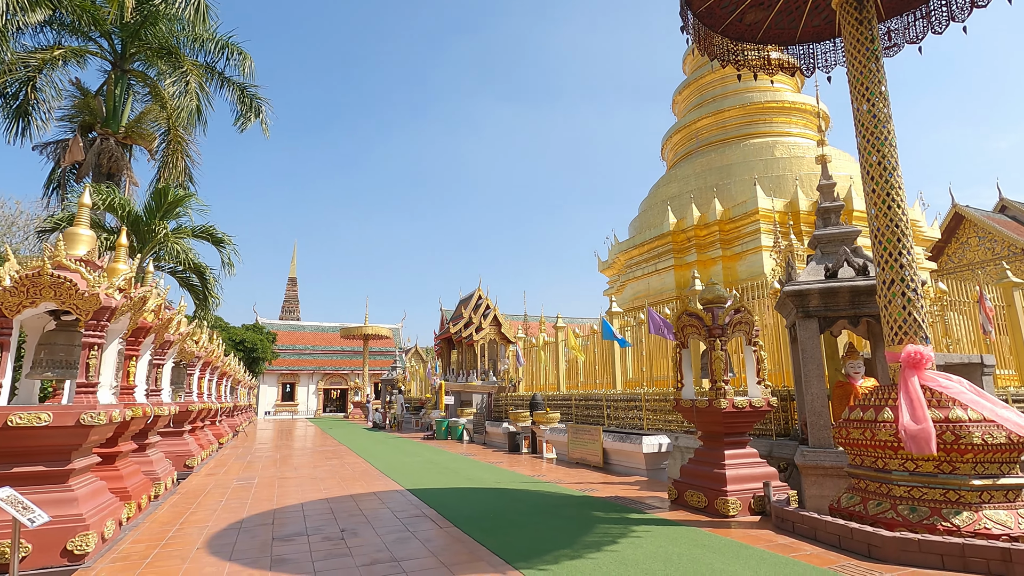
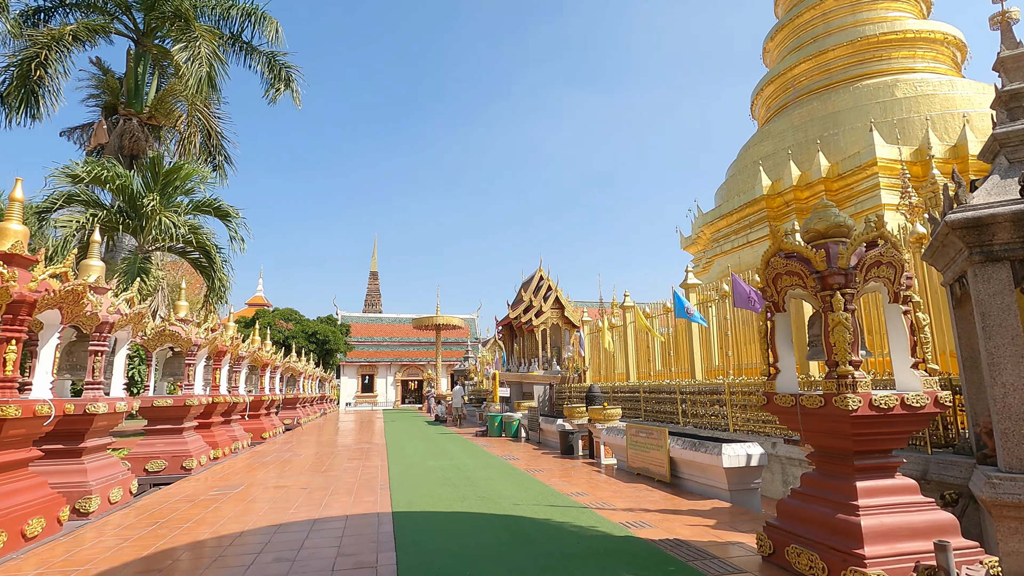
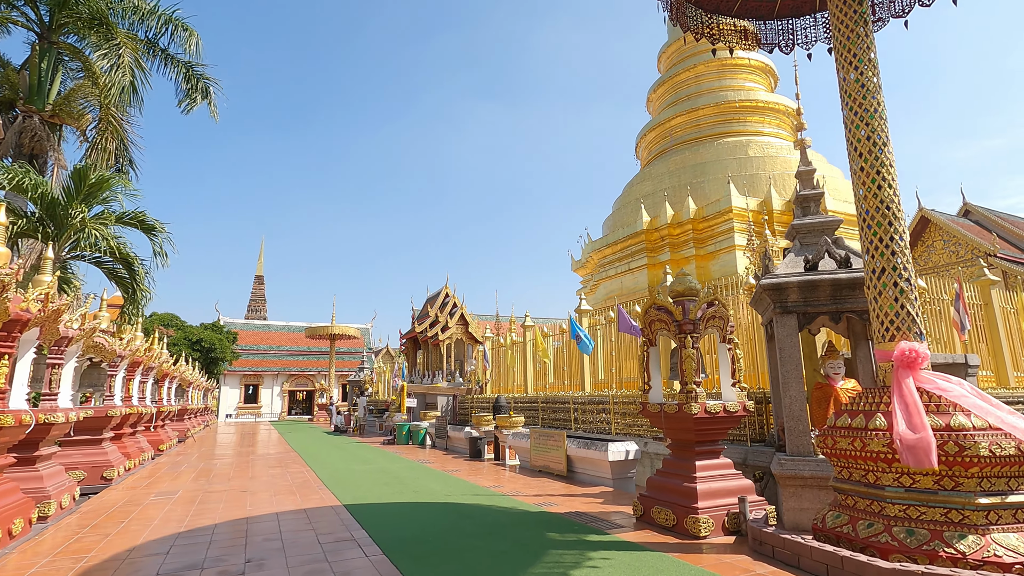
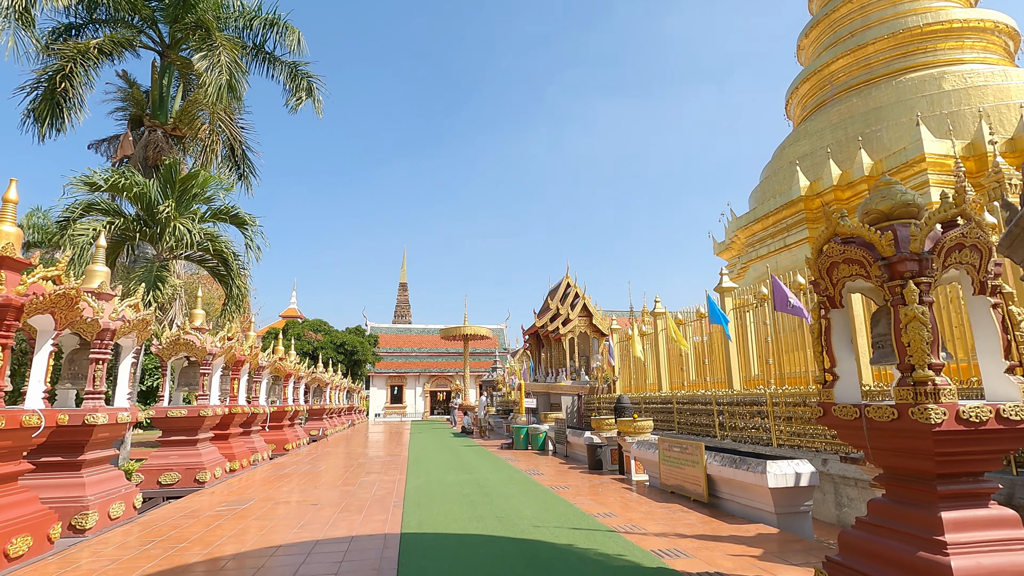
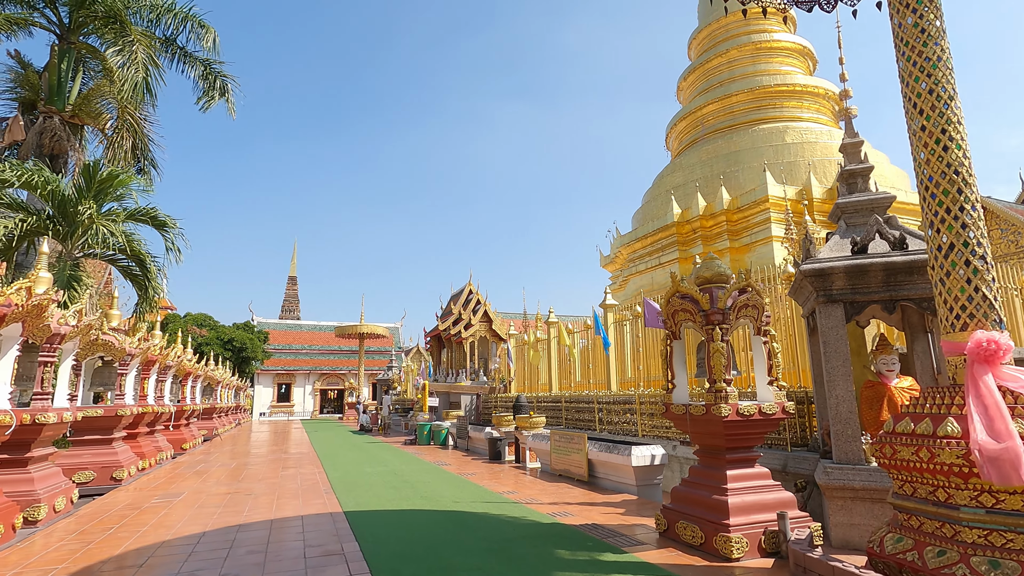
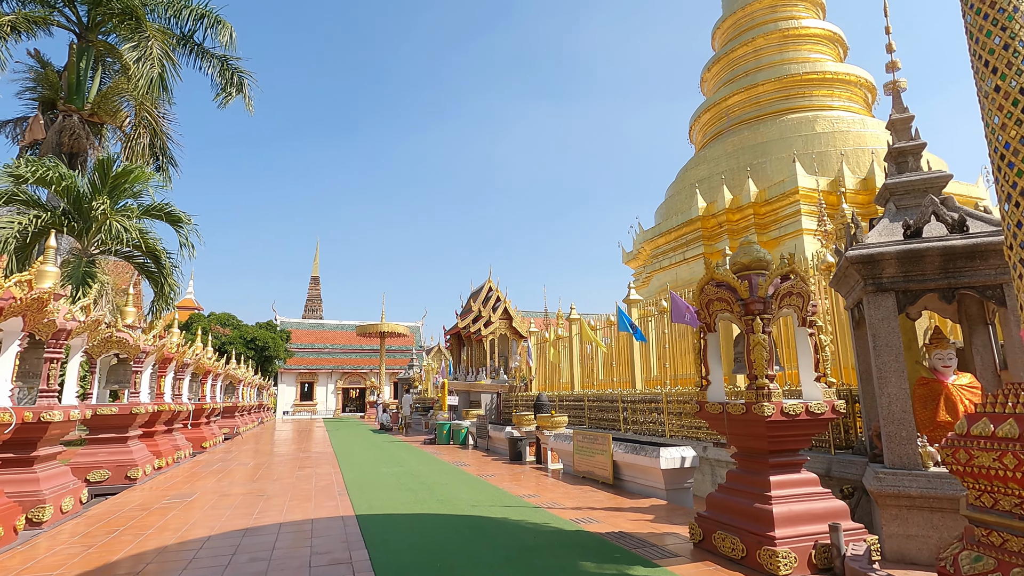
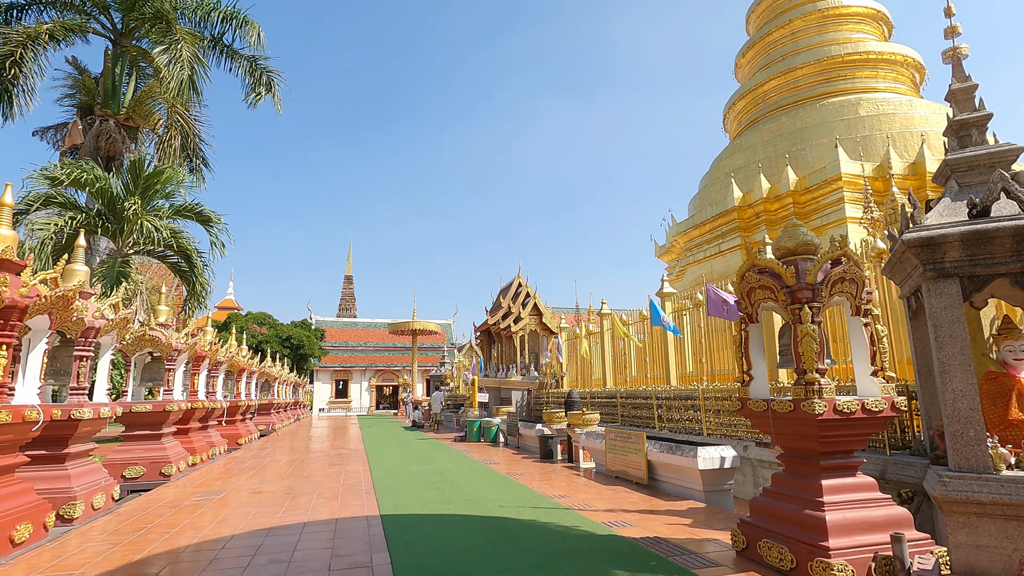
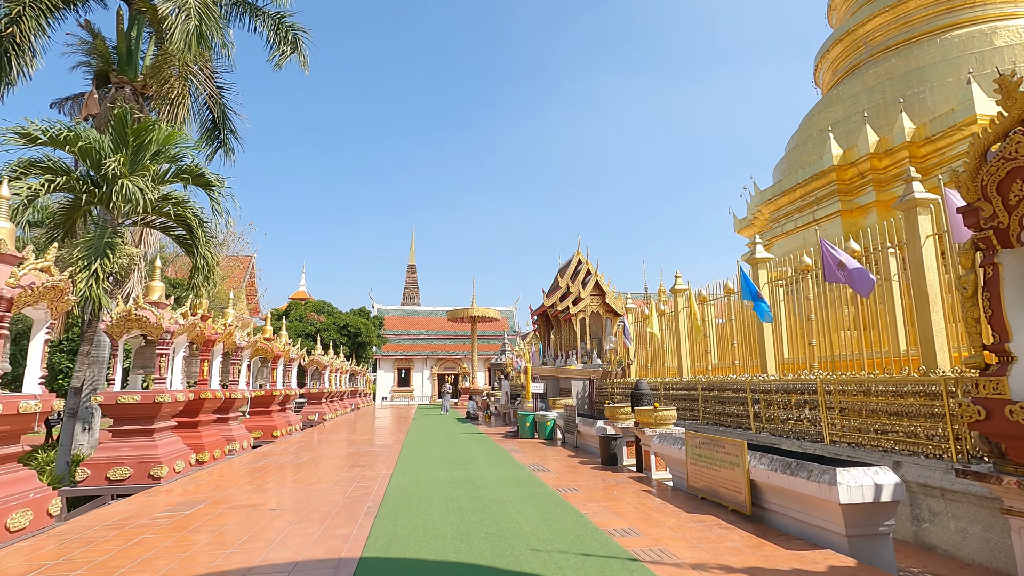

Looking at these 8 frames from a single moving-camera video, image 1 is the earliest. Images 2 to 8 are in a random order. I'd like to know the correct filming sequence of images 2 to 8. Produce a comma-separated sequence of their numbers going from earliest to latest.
3, 5, 6, 7, 2, 4, 8
